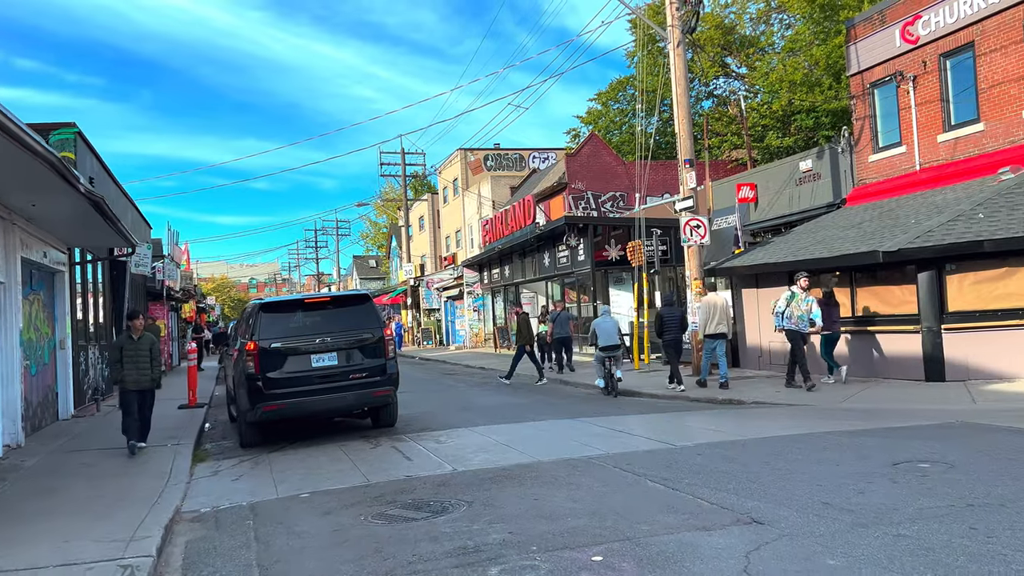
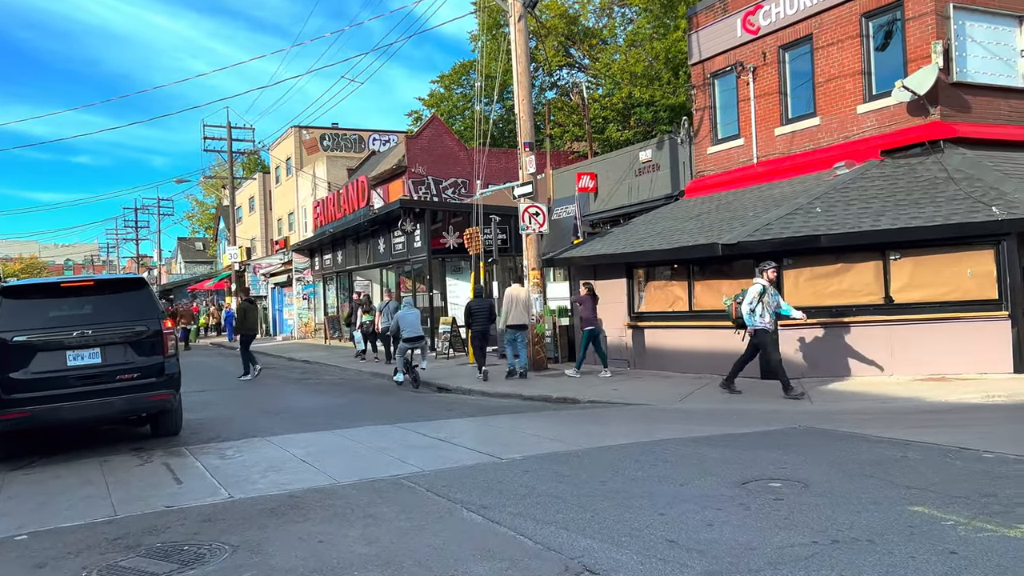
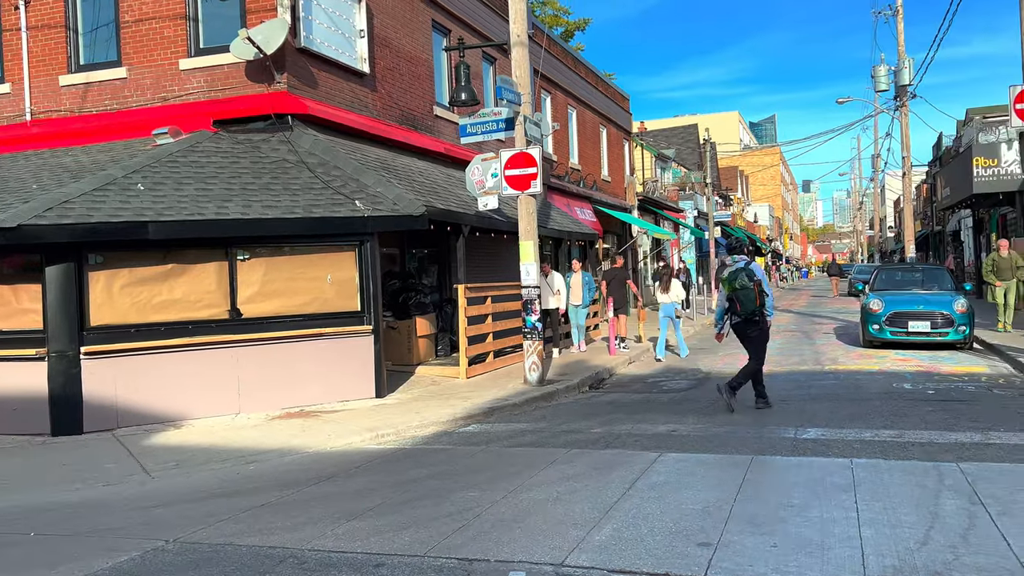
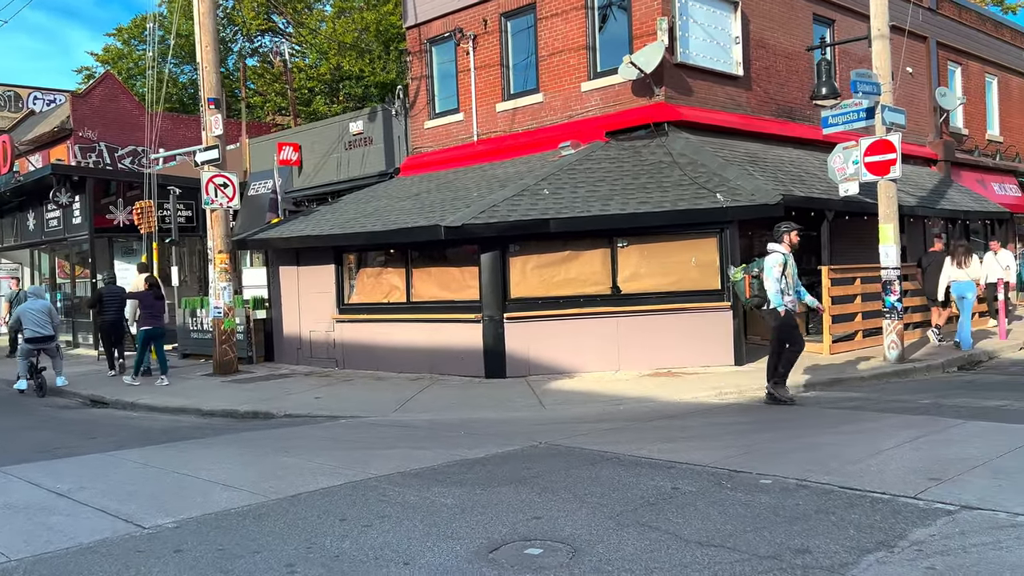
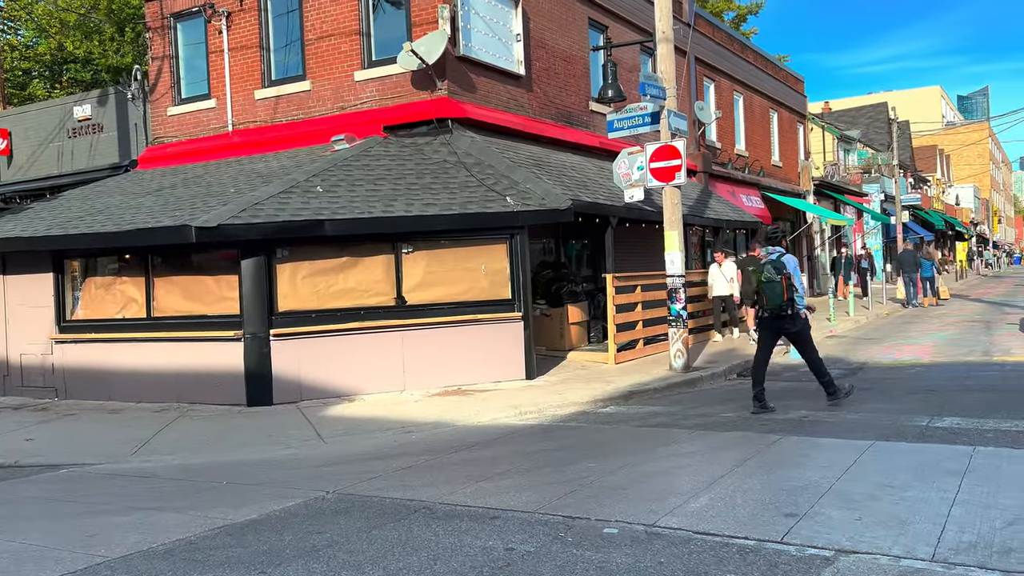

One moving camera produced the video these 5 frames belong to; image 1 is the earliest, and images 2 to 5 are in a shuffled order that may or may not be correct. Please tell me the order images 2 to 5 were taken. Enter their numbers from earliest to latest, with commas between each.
2, 4, 5, 3
